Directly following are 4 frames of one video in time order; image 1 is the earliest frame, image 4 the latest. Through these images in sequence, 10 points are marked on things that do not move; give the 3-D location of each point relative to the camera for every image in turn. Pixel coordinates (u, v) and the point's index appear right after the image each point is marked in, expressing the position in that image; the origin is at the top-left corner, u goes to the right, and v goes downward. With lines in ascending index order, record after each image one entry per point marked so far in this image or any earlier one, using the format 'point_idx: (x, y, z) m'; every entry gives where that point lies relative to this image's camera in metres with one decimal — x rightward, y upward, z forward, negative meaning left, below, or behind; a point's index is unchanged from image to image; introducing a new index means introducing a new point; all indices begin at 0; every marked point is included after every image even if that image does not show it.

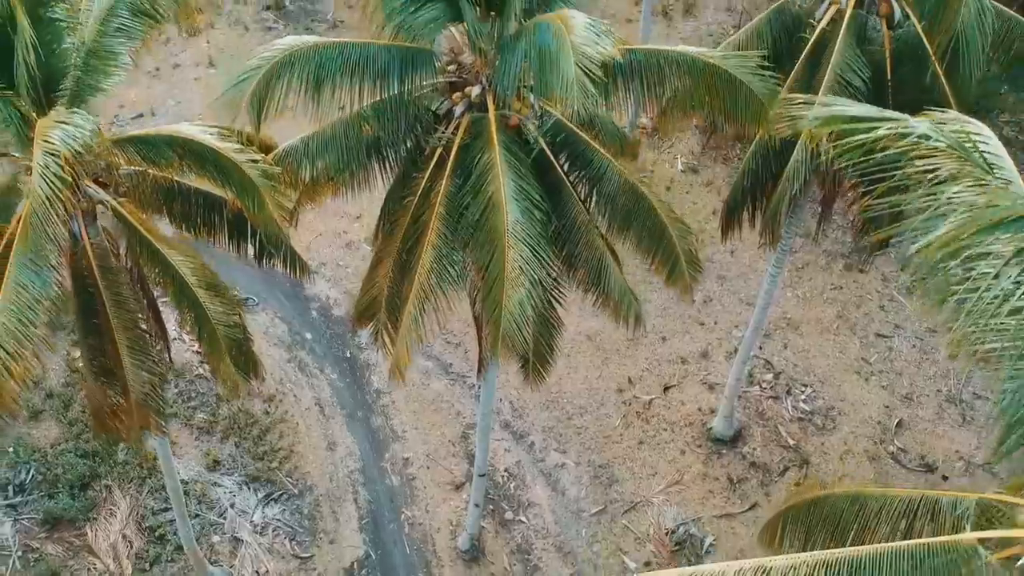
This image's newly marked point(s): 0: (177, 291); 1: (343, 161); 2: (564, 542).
0: (-2.7, 0.0, +7.4) m
1: (-1.3, +1.0, +7.3) m
2: (+0.7, -3.3, +12.2) m
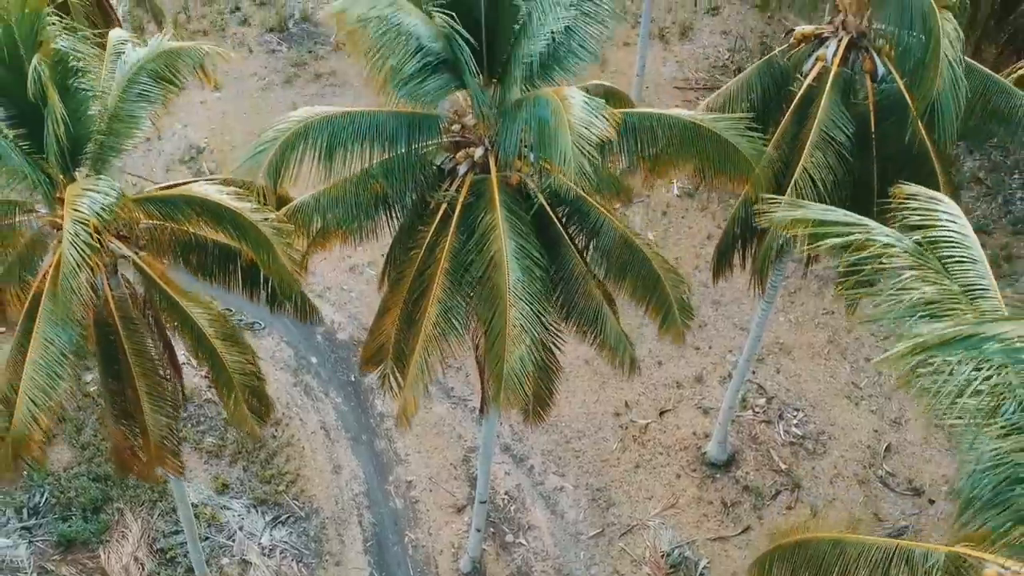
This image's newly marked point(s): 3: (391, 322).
0: (-2.7, -0.4, +7.8) m
1: (-1.3, +0.6, +7.7) m
2: (+0.7, -3.7, +12.6) m
3: (-1.0, -0.3, +8.0) m
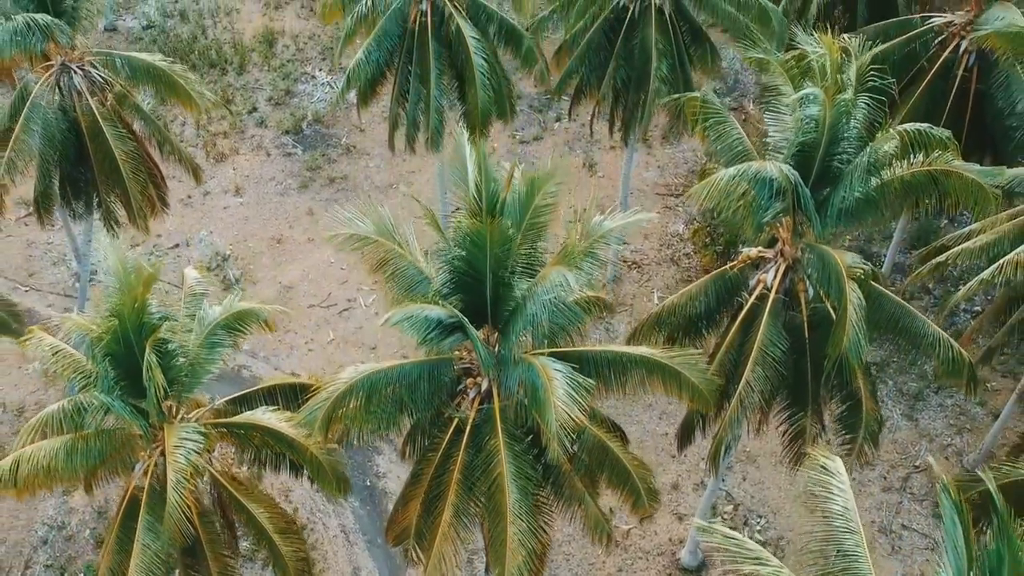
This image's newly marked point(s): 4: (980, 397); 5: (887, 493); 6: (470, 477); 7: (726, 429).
0: (-2.7, -2.6, +9.7) m
1: (-1.3, -1.5, +9.6) m
2: (+0.7, -5.8, +14.5) m
3: (-1.1, -2.4, +9.9) m
4: (+8.6, -2.0, +17.1) m
5: (+6.4, -3.5, +15.8) m
6: (-0.4, -1.9, +9.4) m
7: (+2.4, -1.6, +10.4) m
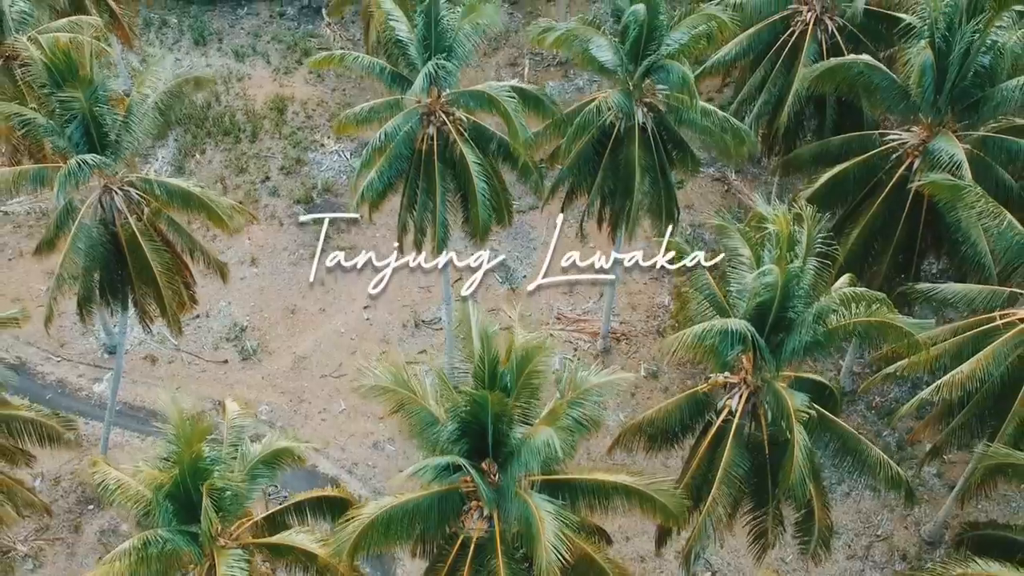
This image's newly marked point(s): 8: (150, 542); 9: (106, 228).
0: (-2.7, -4.2, +11.3) m
1: (-1.4, -3.1, +11.2) m
2: (+0.6, -7.5, +16.1) m
3: (-1.1, -4.0, +11.5) m
4: (+8.6, -3.6, +18.7) m
5: (+6.4, -5.1, +17.4) m
6: (-0.5, -3.5, +11.0) m
7: (+2.4, -3.2, +11.9) m
8: (-4.1, -2.8, +10.3) m
9: (-6.9, +1.0, +15.8) m
